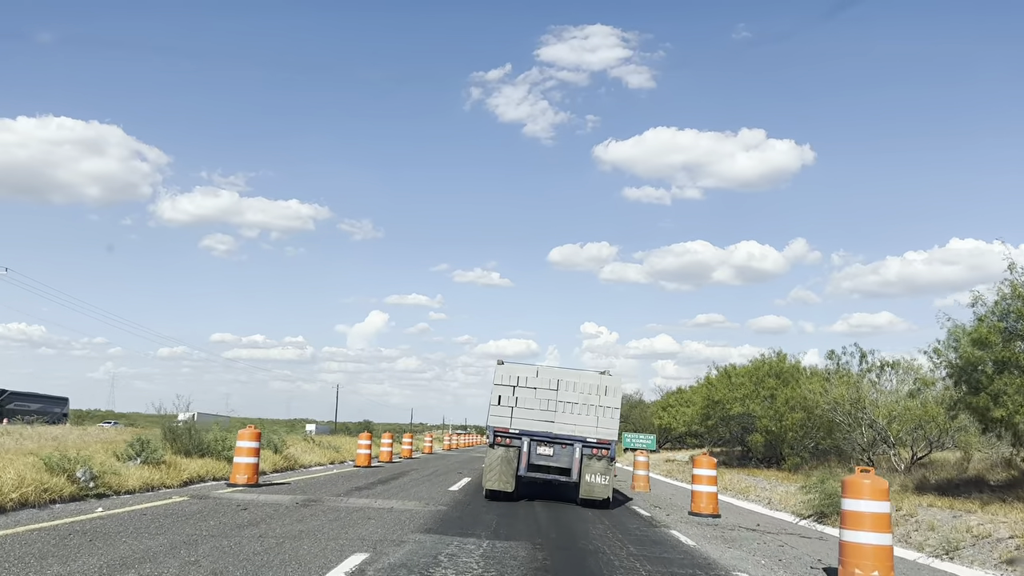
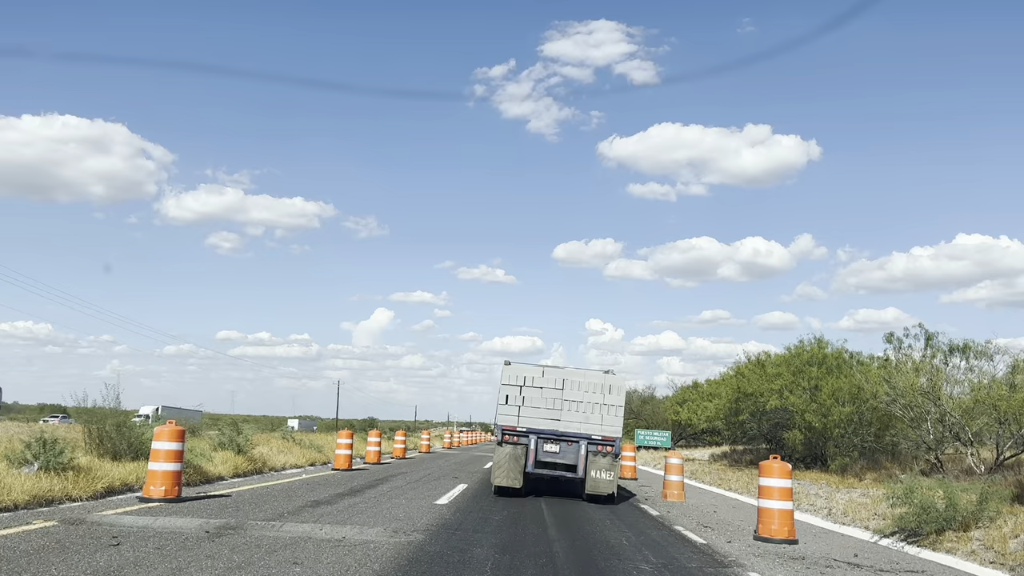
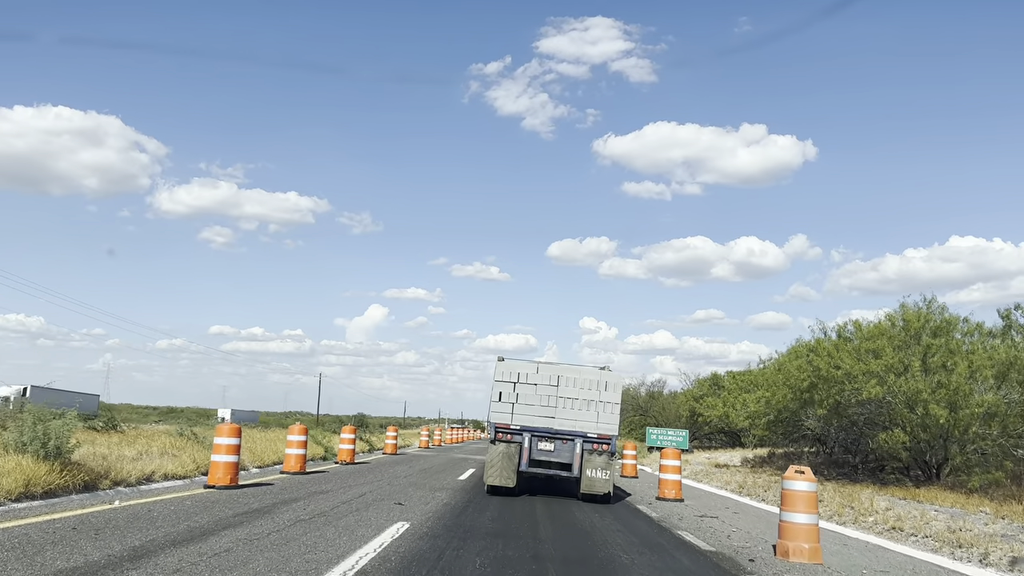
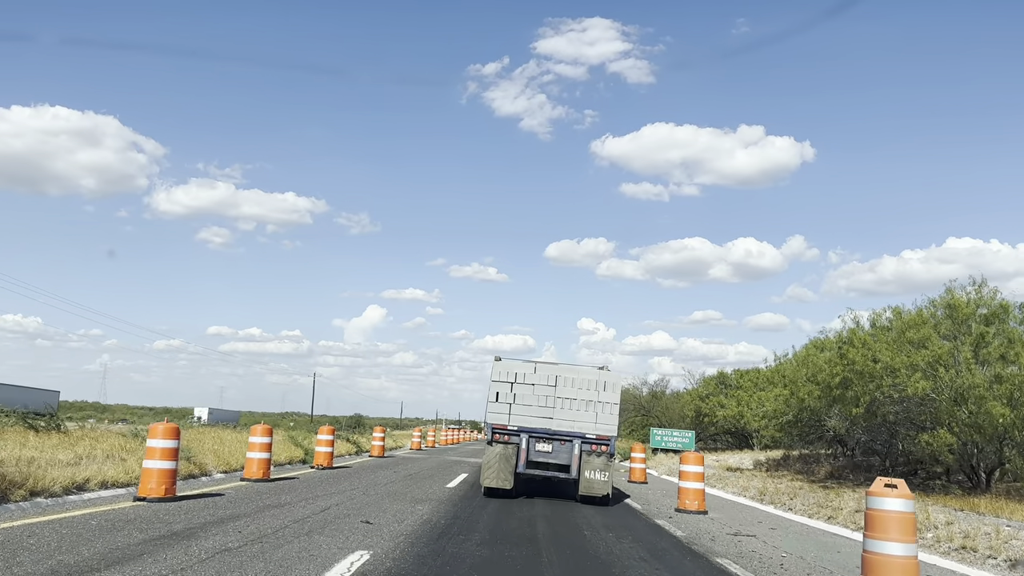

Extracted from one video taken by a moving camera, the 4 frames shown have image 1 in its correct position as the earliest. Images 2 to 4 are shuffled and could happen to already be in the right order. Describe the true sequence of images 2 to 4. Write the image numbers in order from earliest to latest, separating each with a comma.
2, 3, 4
